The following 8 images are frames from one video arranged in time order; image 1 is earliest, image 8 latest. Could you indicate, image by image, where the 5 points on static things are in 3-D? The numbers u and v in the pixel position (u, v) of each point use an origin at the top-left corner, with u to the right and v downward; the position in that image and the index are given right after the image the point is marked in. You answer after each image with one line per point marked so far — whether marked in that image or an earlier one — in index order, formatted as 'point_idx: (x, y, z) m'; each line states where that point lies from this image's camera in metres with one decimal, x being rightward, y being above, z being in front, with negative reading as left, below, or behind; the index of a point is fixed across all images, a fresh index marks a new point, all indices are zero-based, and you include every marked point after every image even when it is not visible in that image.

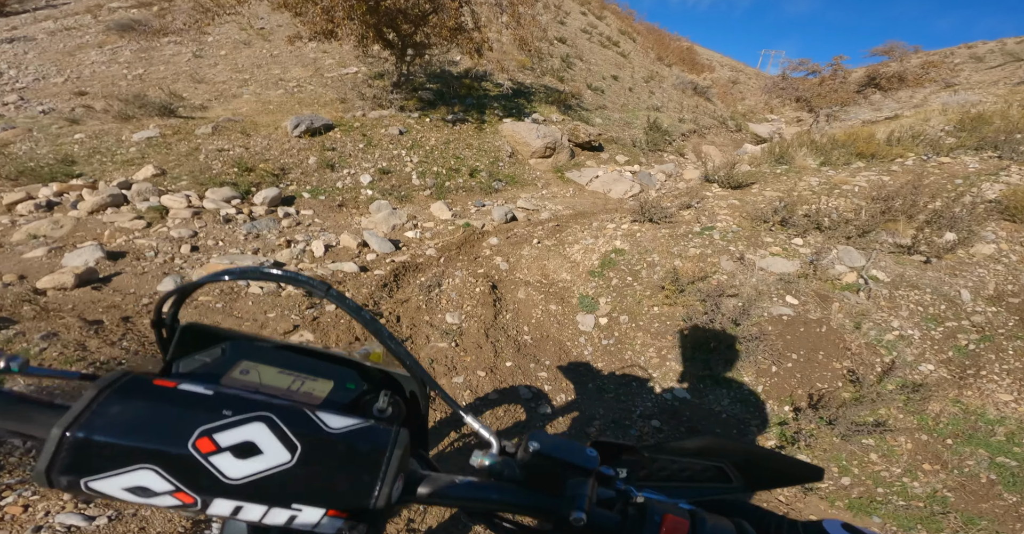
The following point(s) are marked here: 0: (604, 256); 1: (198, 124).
0: (+0.9, +0.1, +4.6) m
1: (-5.6, +2.6, +8.1) m
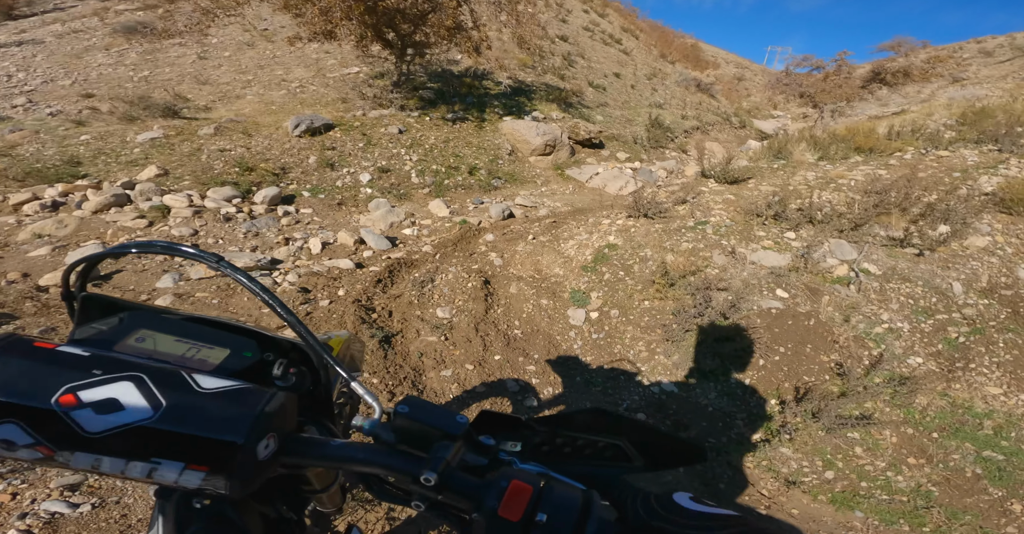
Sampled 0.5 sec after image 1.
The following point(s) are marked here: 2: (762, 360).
0: (+0.9, +0.2, +4.6) m
1: (-5.7, +2.6, +8.2) m
2: (+1.8, -0.7, +3.3) m
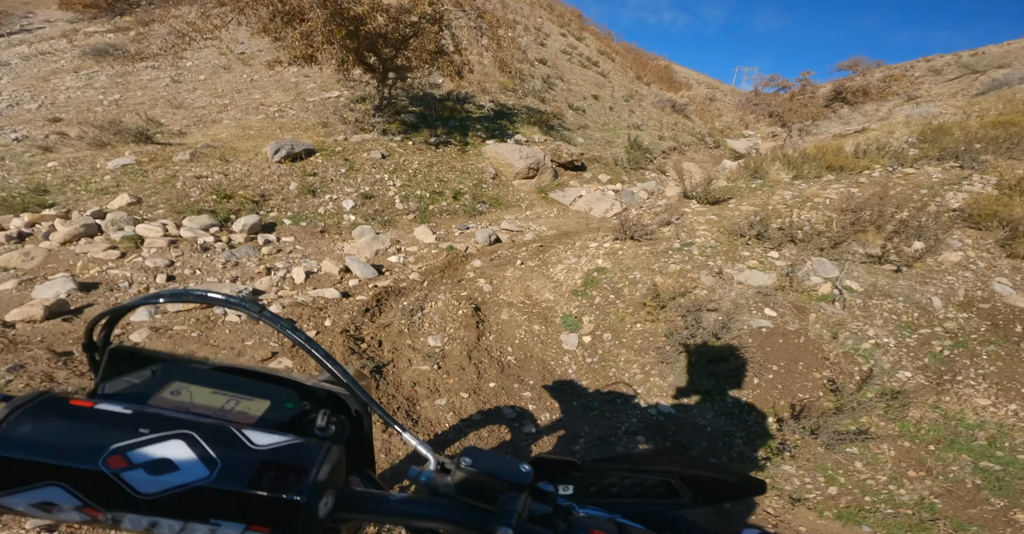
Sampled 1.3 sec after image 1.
0: (+0.8, -0.1, +4.6) m
1: (-6.0, +2.1, +8.0) m
2: (+1.8, -0.8, +3.3) m
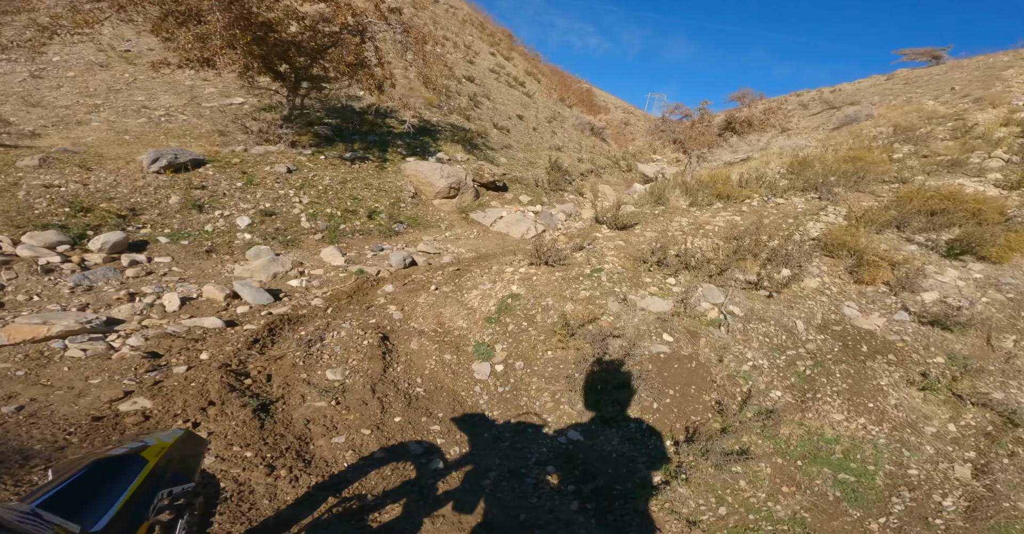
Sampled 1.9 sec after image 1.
0: (-0.1, -0.4, +4.6) m
1: (-7.4, +1.7, +6.9) m
2: (+1.1, -1.1, +3.5) m
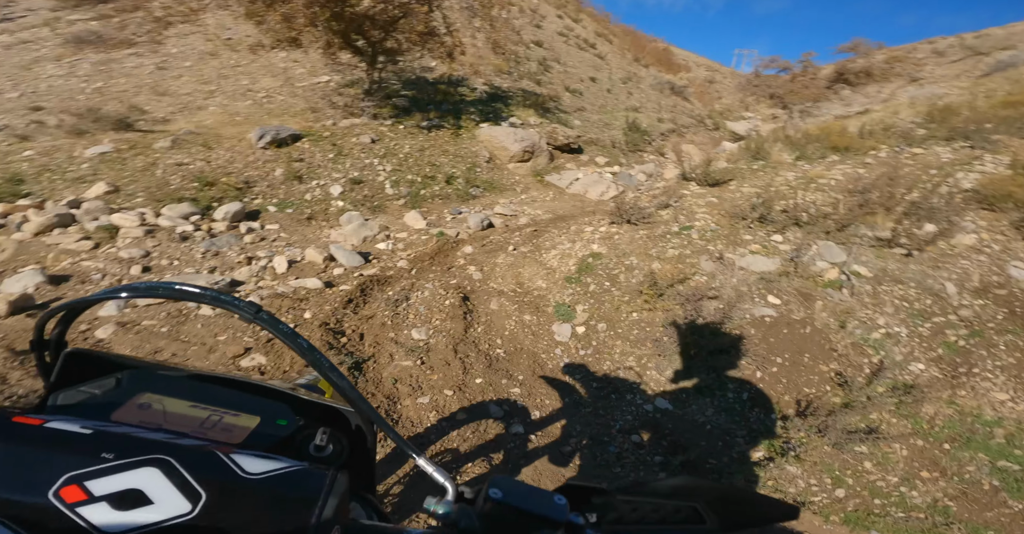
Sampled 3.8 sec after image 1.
0: (+0.7, +0.1, +4.4) m
1: (-6.1, +2.2, +7.7) m
2: (+1.7, -0.7, +3.1) m
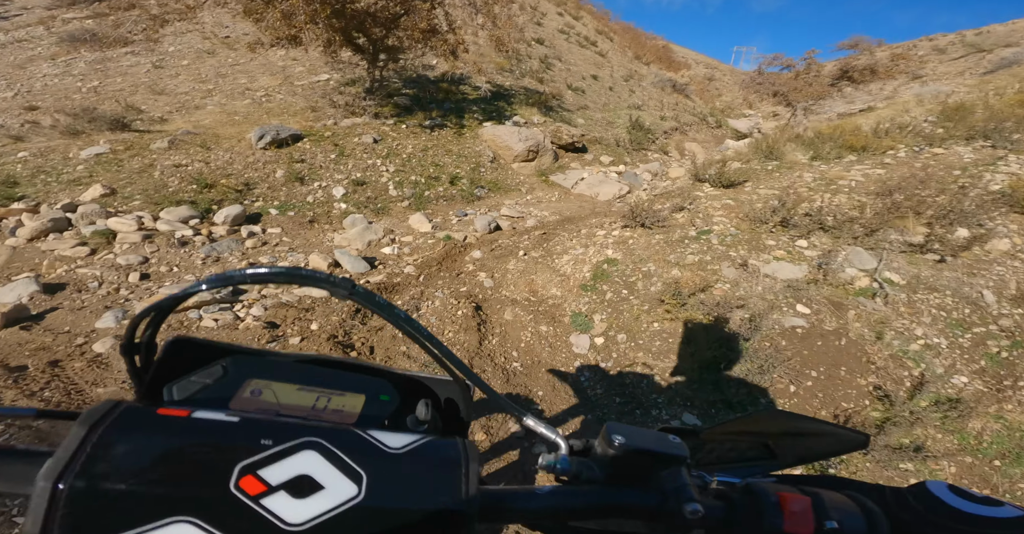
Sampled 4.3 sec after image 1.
0: (+0.8, 0.0, +4.2) m
1: (-6.0, +2.2, +7.5) m
2: (+1.8, -0.8, +2.9) m
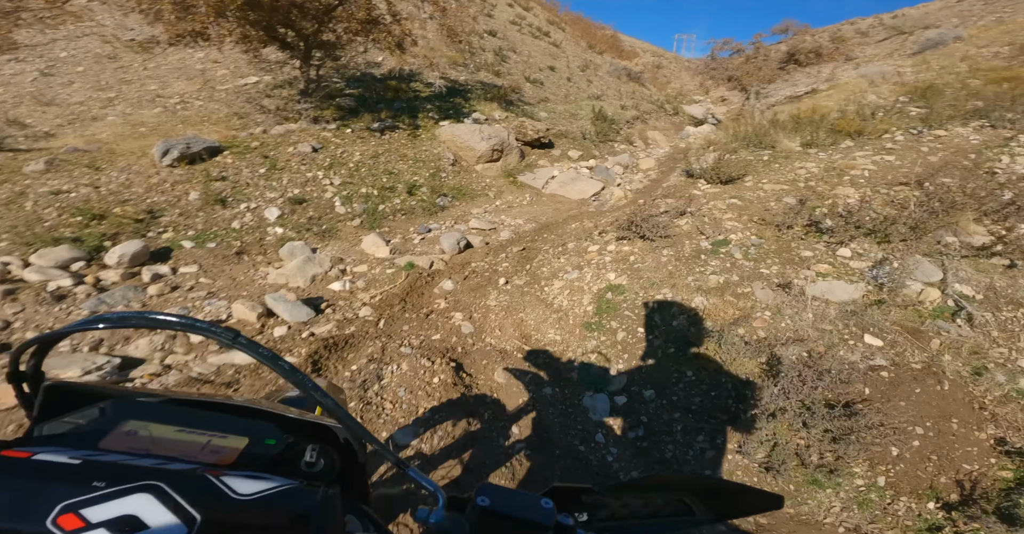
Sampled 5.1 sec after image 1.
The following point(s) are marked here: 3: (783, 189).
0: (+0.7, -0.2, +3.4) m
1: (-6.5, +1.4, +6.1) m
2: (+1.9, -0.9, +2.2) m
3: (+2.7, +0.8, +4.5) m
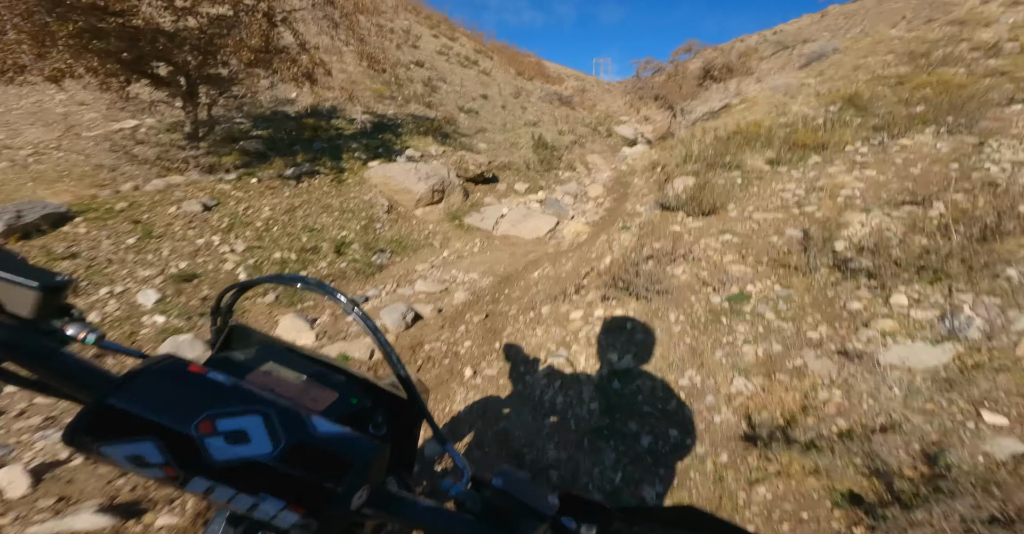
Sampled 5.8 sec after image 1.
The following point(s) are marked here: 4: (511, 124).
0: (+0.5, -0.7, +2.6) m
1: (-7.1, +0.1, +4.4) m
2: (+1.9, -1.2, +1.5) m
3: (+2.3, +0.4, +3.9) m
4: (0.0, +3.8, +12.2) m
